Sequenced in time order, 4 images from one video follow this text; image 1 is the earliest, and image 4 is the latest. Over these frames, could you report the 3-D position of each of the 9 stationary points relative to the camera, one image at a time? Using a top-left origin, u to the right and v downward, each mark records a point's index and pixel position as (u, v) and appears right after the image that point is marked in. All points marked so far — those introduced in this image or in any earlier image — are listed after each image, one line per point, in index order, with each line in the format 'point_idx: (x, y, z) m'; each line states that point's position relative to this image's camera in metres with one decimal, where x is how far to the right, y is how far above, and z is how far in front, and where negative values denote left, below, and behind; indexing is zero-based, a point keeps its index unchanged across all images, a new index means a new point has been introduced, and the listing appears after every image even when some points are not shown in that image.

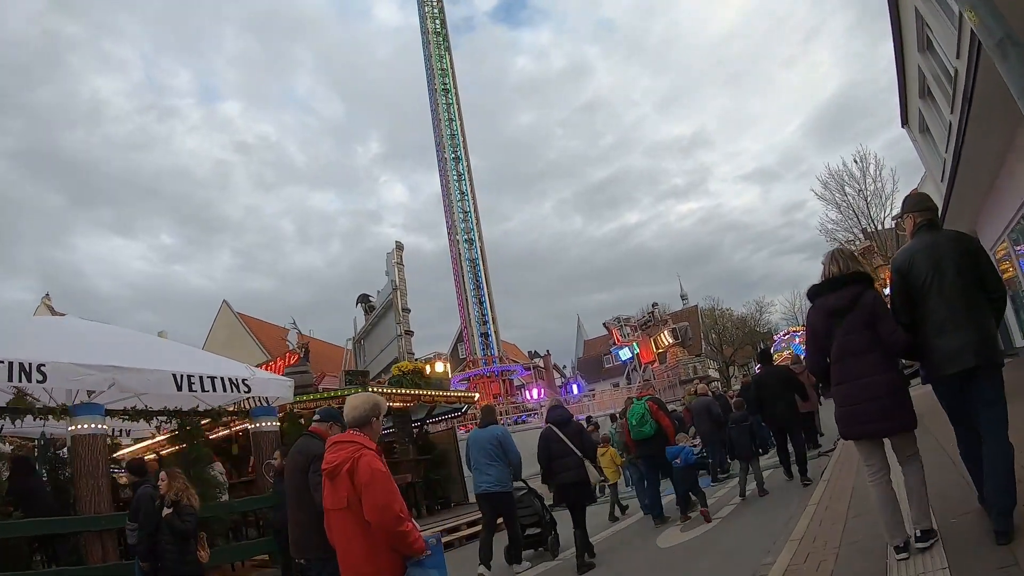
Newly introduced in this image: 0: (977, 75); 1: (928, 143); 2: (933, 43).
0: (+6.6, +2.9, +9.2) m
1: (+10.4, +3.6, +16.1) m
2: (+8.3, +4.8, +12.6) m
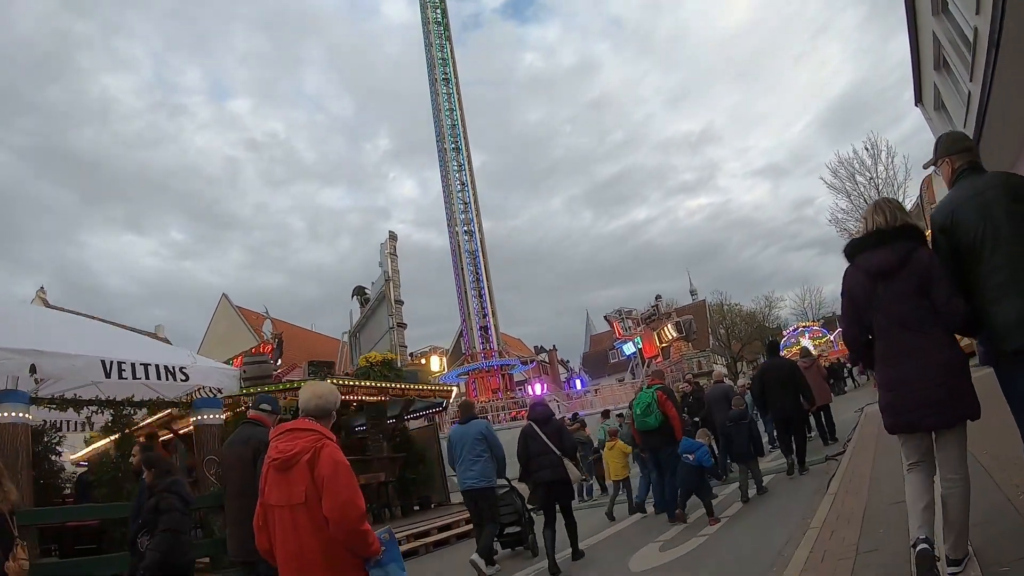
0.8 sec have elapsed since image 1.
0: (+6.3, +3.2, +8.2) m
1: (+10.2, +3.9, +15.1) m
2: (+8.0, +5.0, +11.6) m
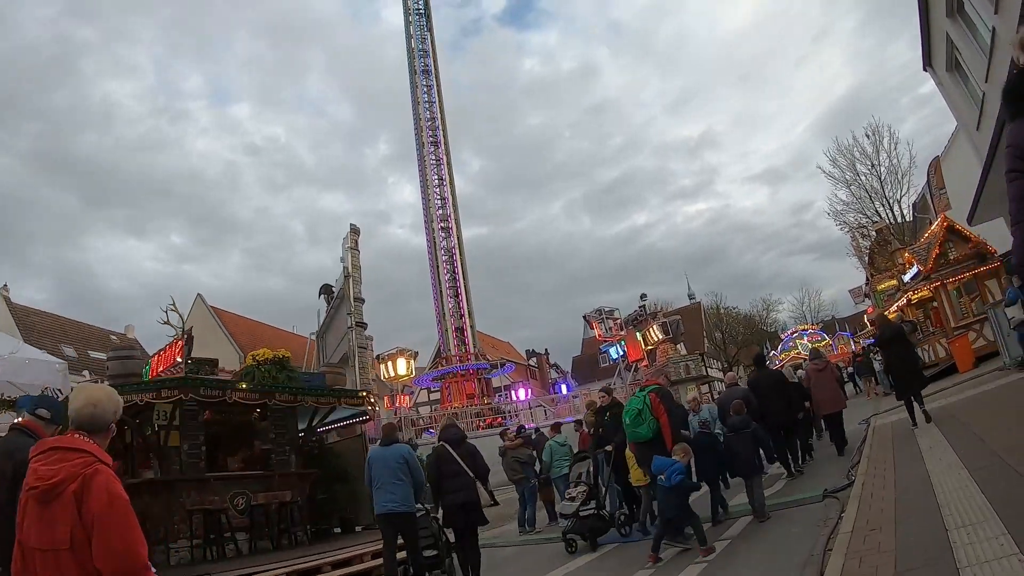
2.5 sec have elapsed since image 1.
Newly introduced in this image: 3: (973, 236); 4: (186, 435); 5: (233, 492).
0: (+5.4, +3.4, +6.4) m
1: (+9.2, +4.1, +13.3) m
2: (+7.1, +5.2, +9.8) m
3: (+12.2, +1.4, +16.9) m
4: (-5.3, -2.4, +10.5) m
5: (-4.4, -3.1, +10.2) m
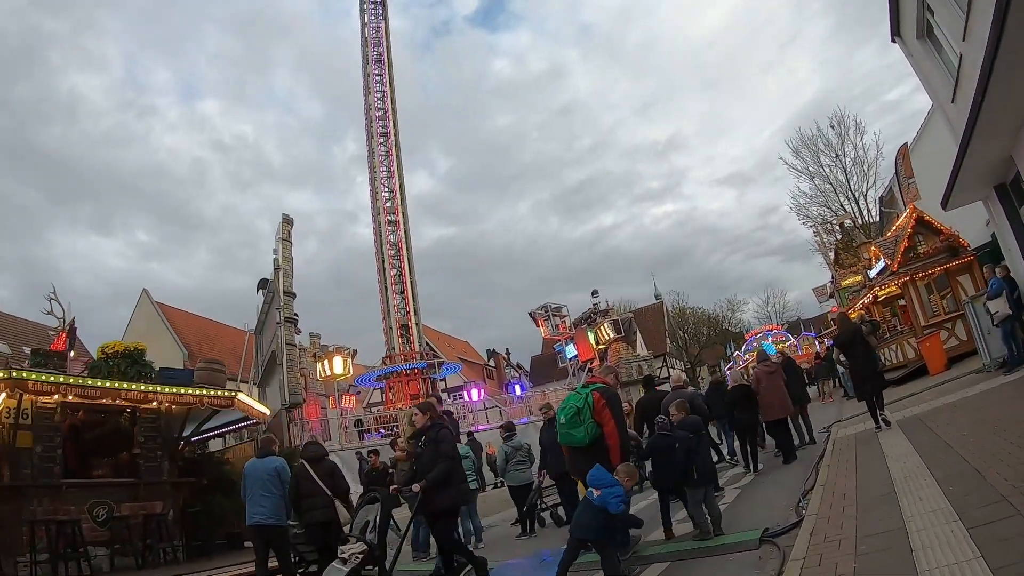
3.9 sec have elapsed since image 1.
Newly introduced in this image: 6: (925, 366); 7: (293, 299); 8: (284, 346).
0: (+4.4, +3.5, +5.2) m
1: (+7.9, +4.2, +12.3) m
2: (+6.0, +5.3, +8.8) m
3: (+10.7, +1.5, +16.0) m
4: (-6.5, -2.2, +8.8) m
5: (-5.6, -2.9, +8.6) m
6: (+10.2, -1.9, +16.0) m
7: (-6.6, -0.3, +19.6) m
8: (-6.6, -1.8, +18.8) m
